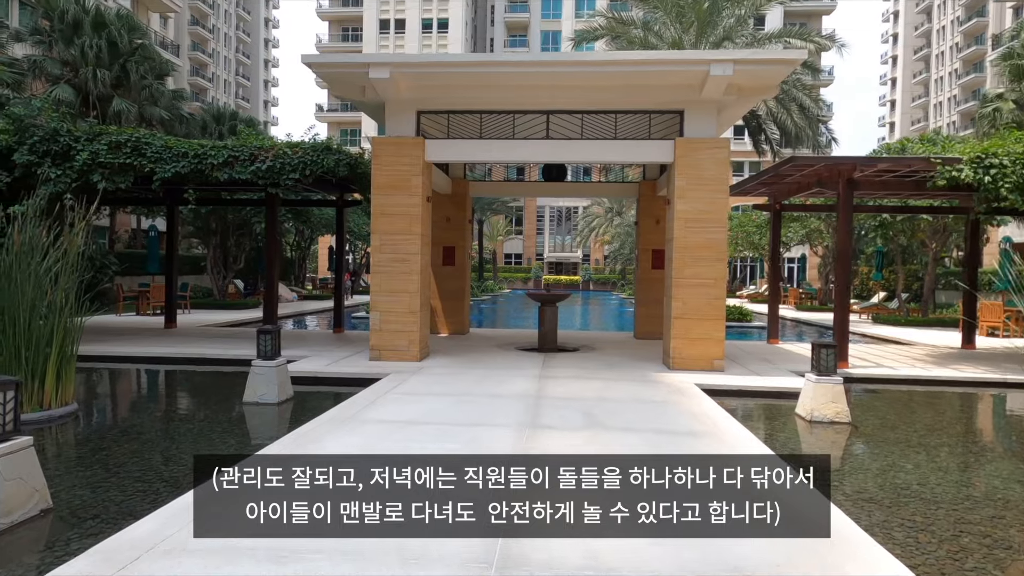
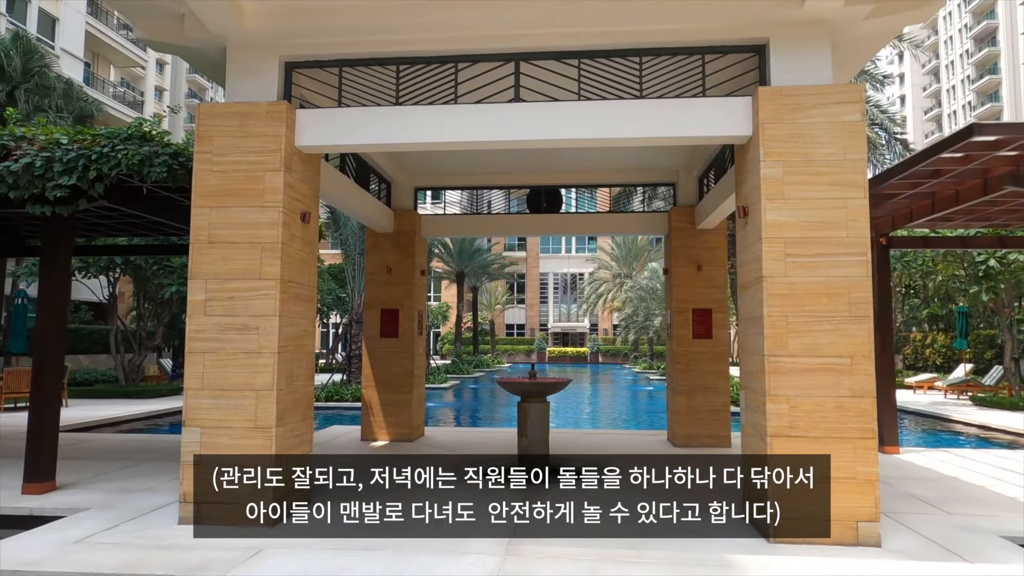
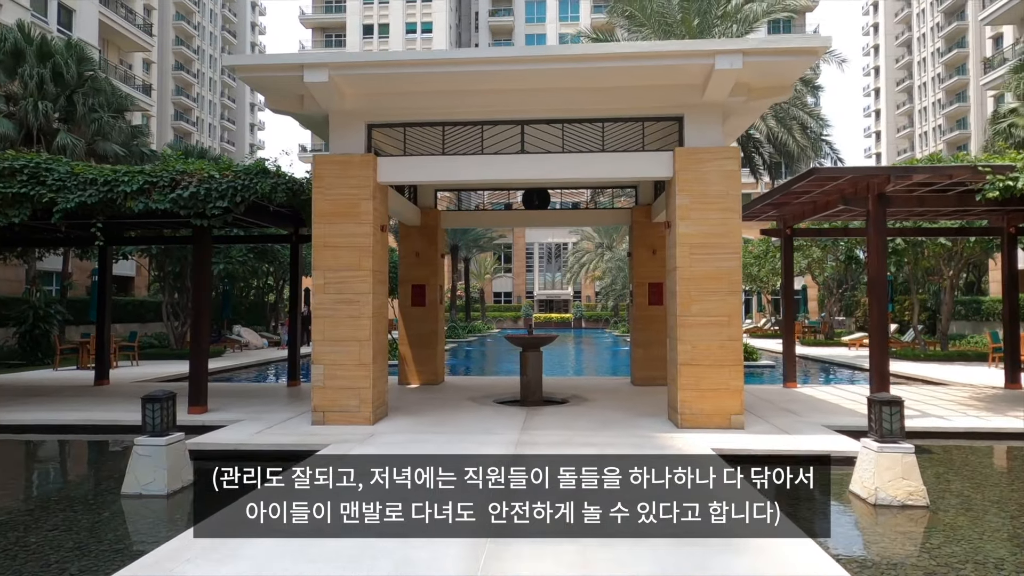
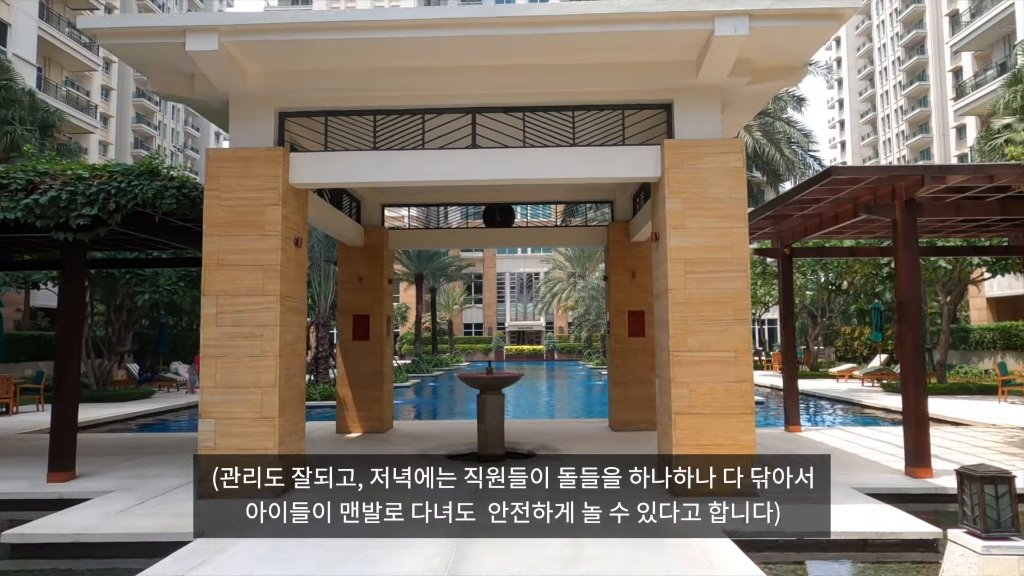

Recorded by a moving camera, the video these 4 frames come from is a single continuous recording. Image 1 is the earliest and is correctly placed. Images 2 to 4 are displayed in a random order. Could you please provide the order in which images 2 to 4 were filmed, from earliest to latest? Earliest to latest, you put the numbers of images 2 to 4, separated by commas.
3, 4, 2
